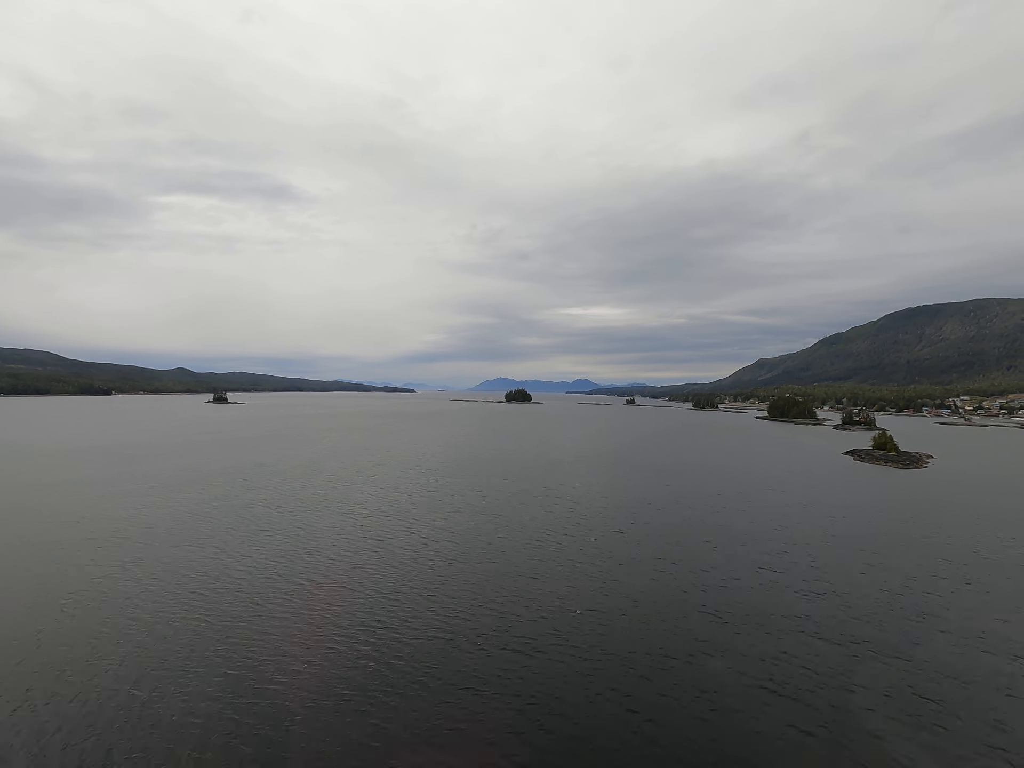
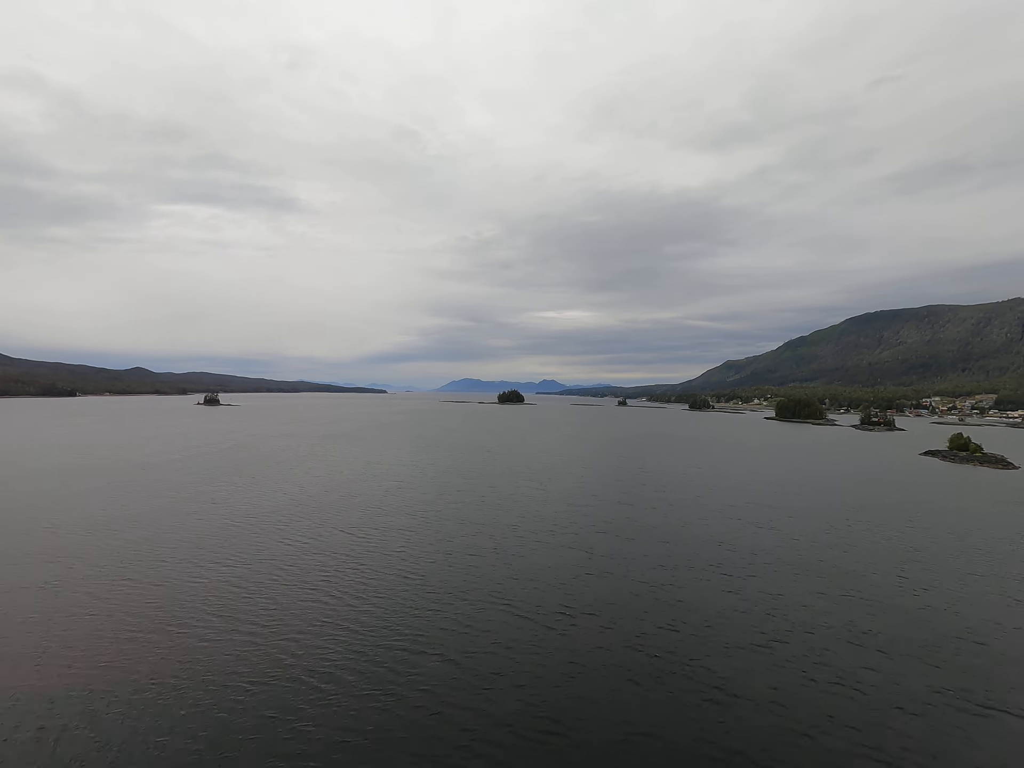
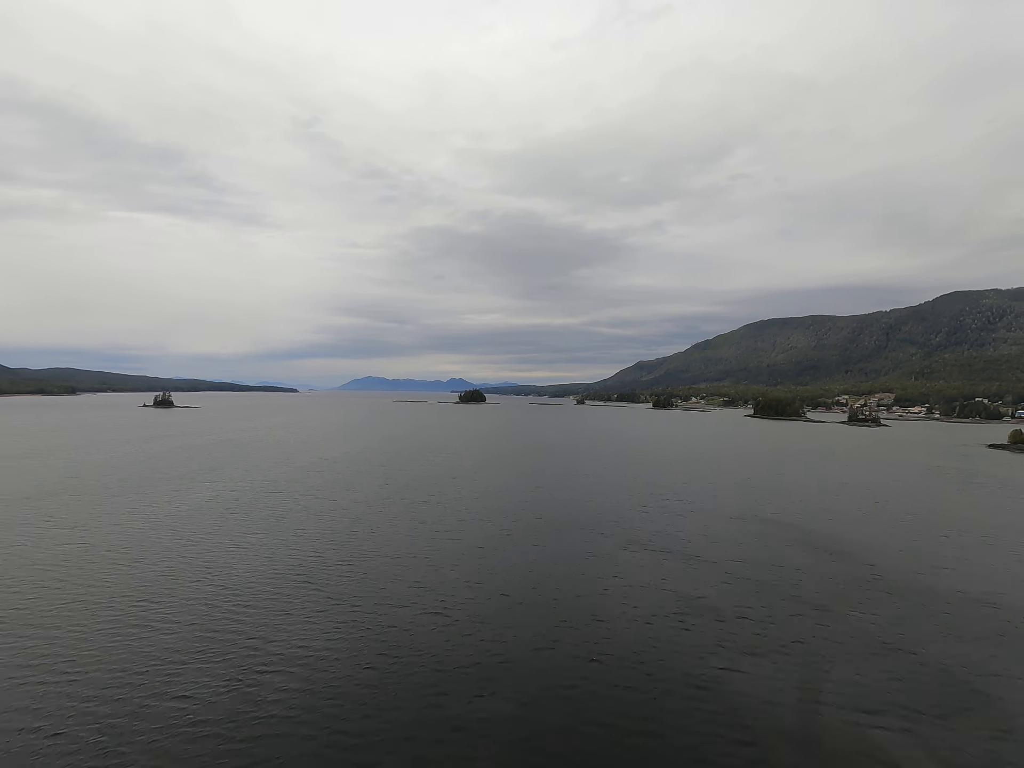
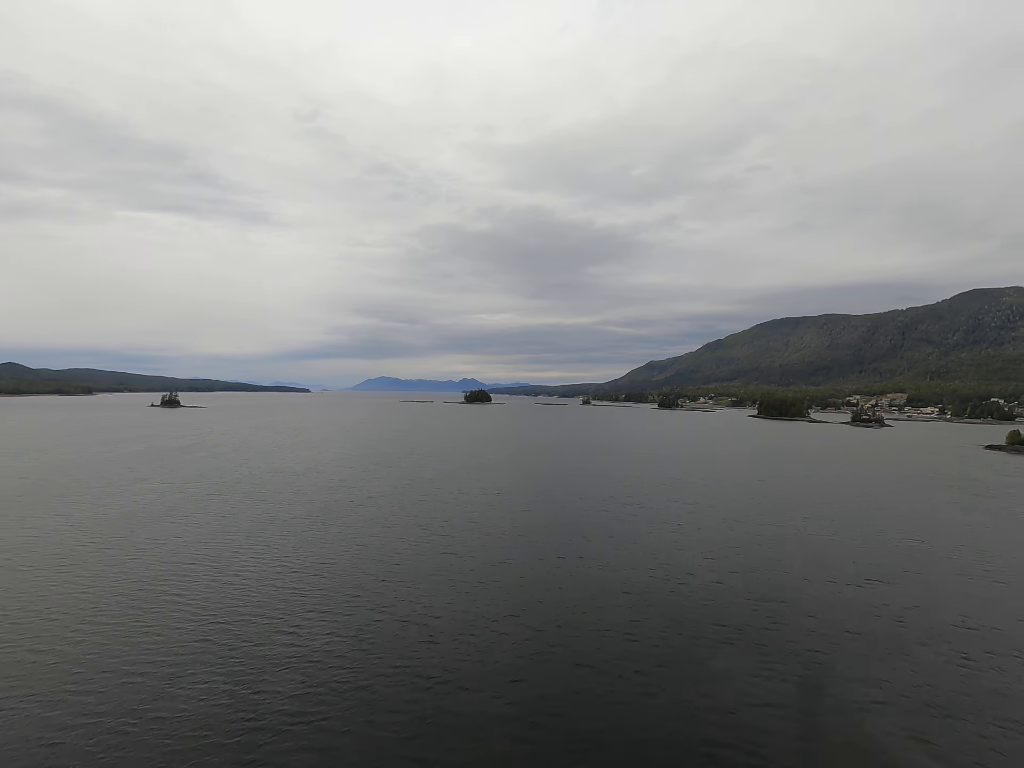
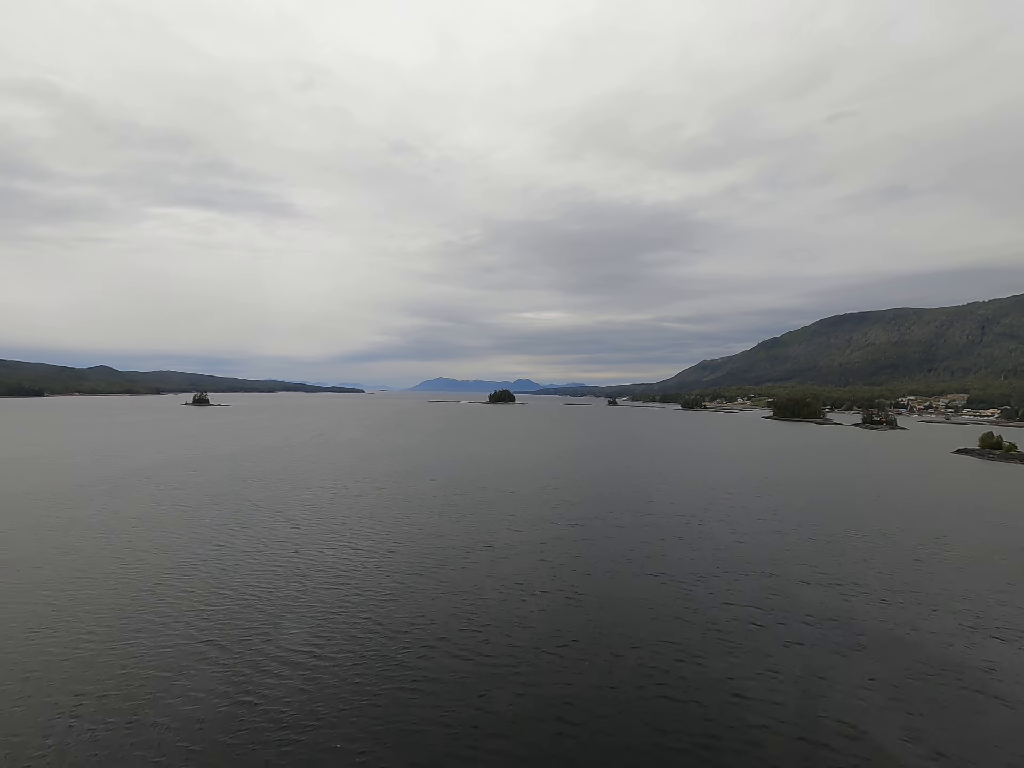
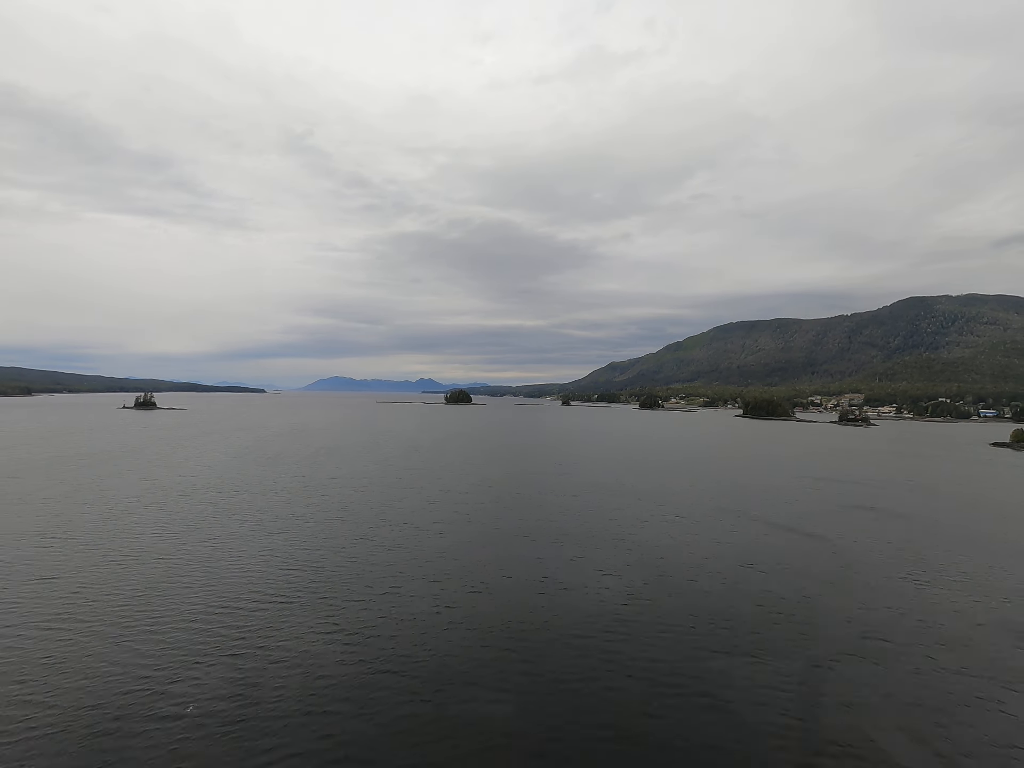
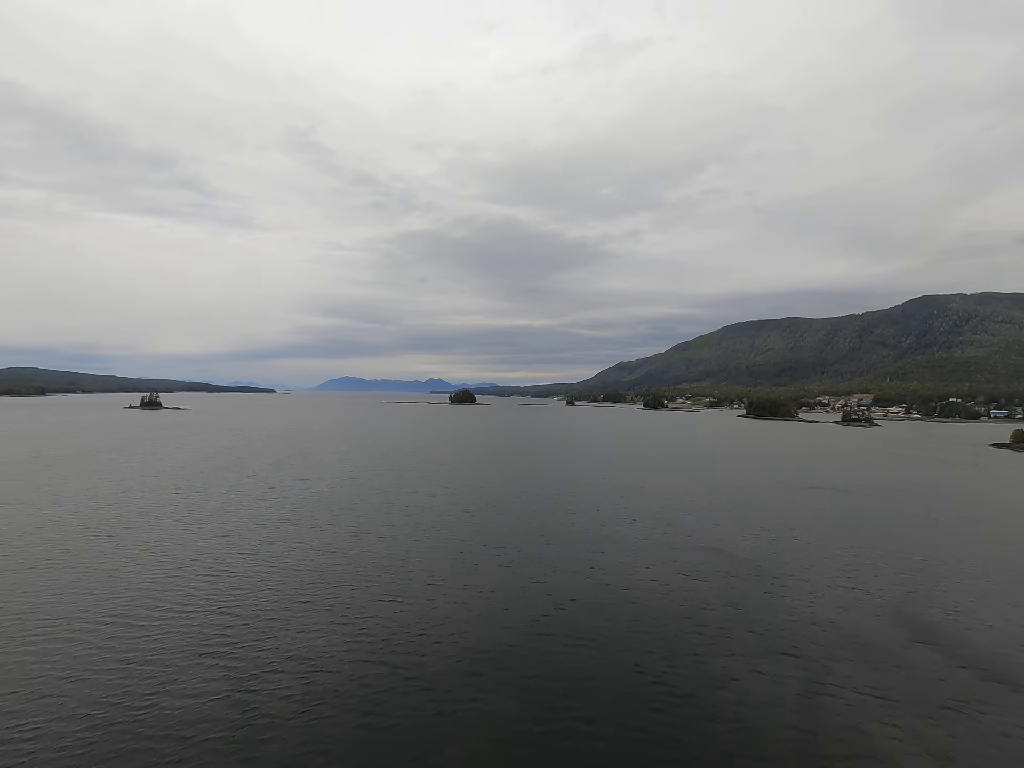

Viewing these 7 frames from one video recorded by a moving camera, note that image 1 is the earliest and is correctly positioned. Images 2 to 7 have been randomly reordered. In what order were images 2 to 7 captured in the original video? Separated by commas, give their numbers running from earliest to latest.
2, 5, 4, 3, 7, 6
